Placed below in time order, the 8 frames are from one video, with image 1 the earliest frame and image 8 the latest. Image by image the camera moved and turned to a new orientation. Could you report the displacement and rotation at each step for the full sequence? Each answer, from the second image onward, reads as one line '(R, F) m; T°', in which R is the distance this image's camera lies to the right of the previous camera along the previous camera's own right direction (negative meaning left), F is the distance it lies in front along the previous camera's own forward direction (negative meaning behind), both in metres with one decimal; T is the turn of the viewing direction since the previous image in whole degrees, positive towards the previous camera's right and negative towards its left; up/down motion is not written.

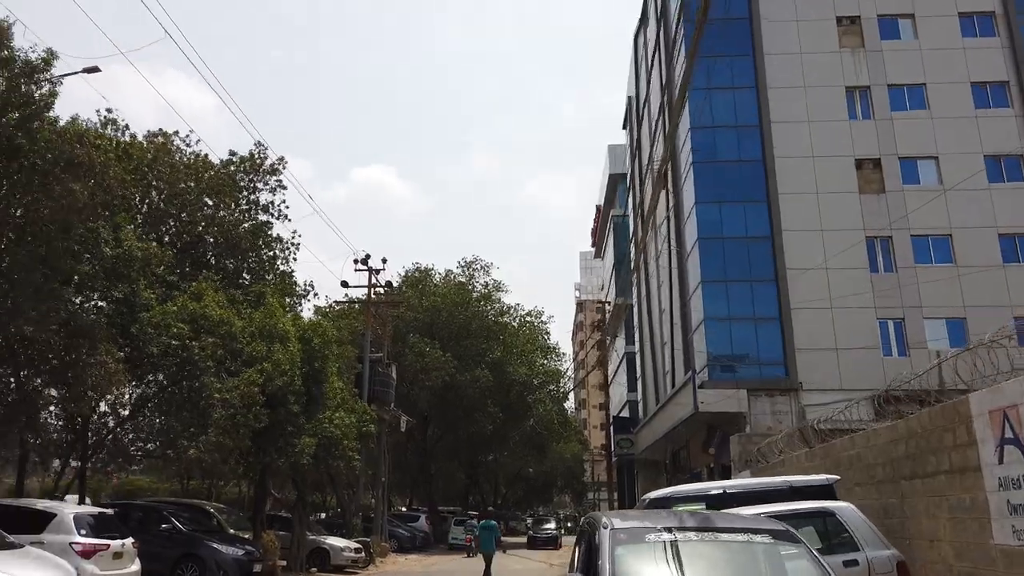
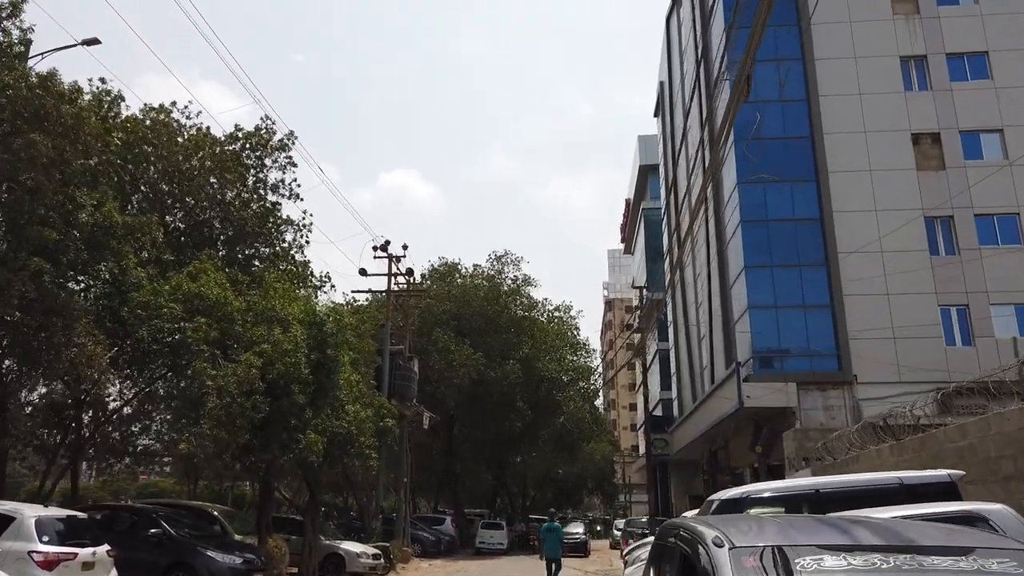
(-0.1, +1.8) m; -2°
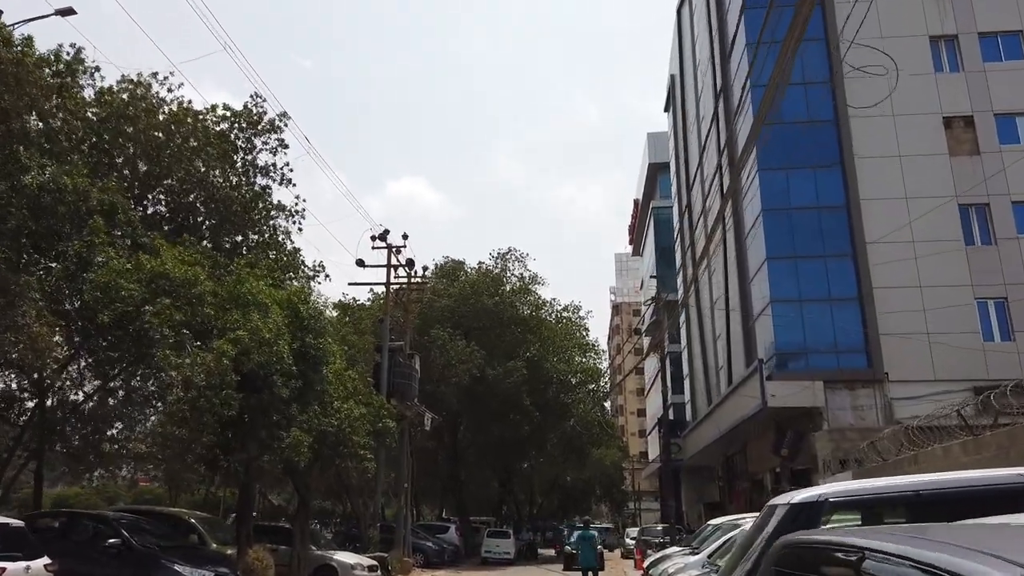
(0.0, +1.6) m; 0°
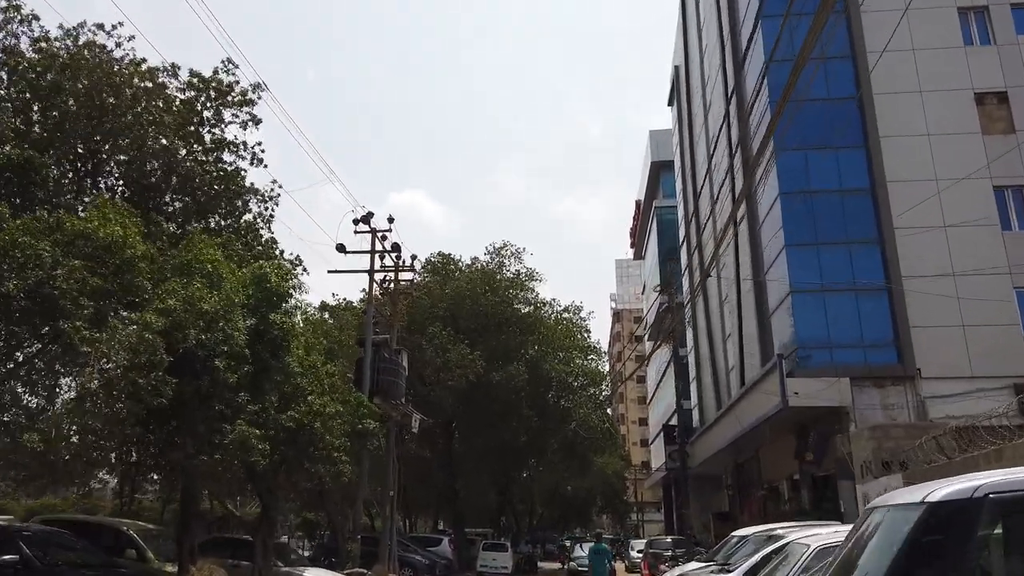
(+0.1, +2.1) m; 0°
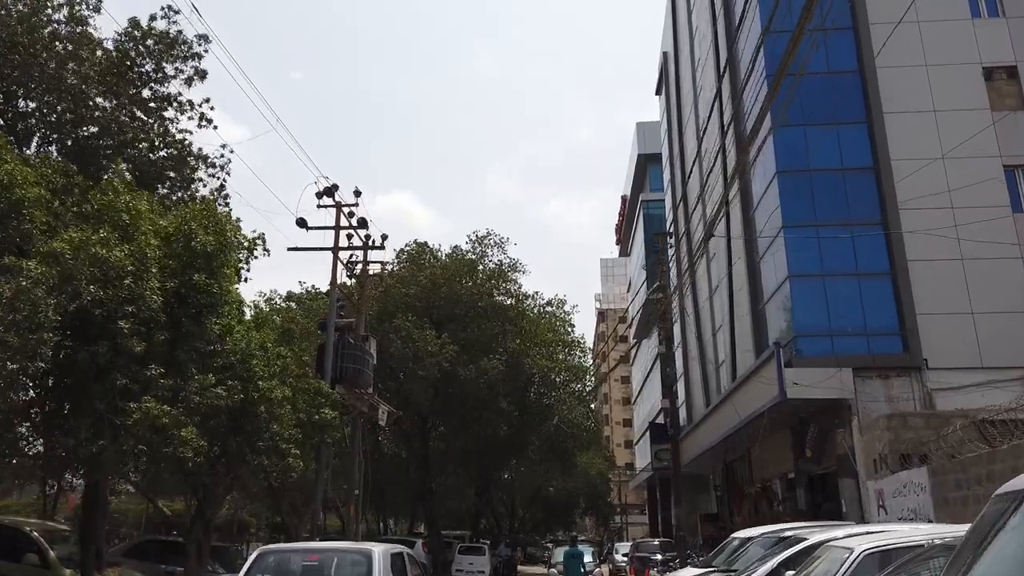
(+0.2, +1.7) m; +1°
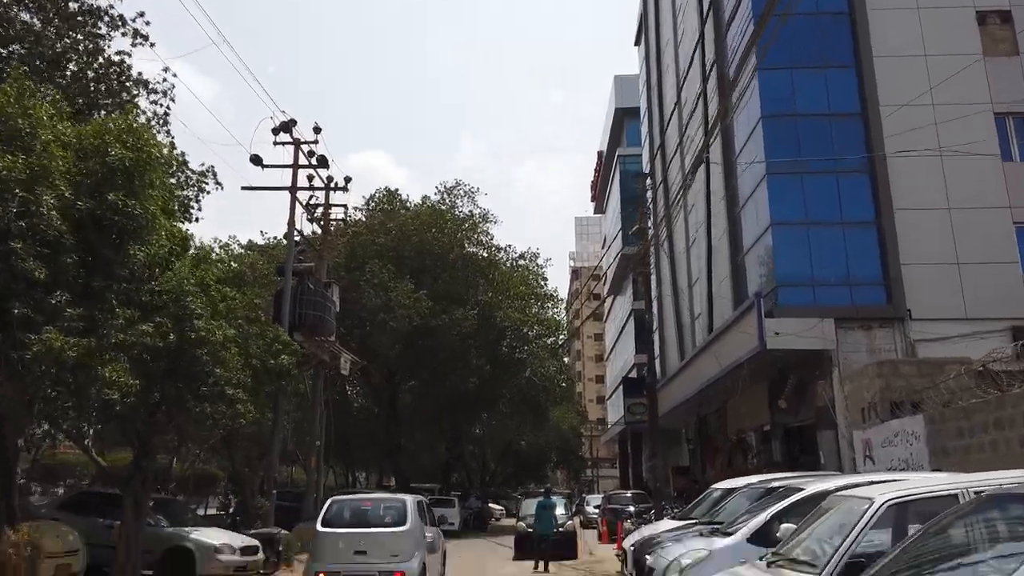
(+0.1, +1.0) m; +2°
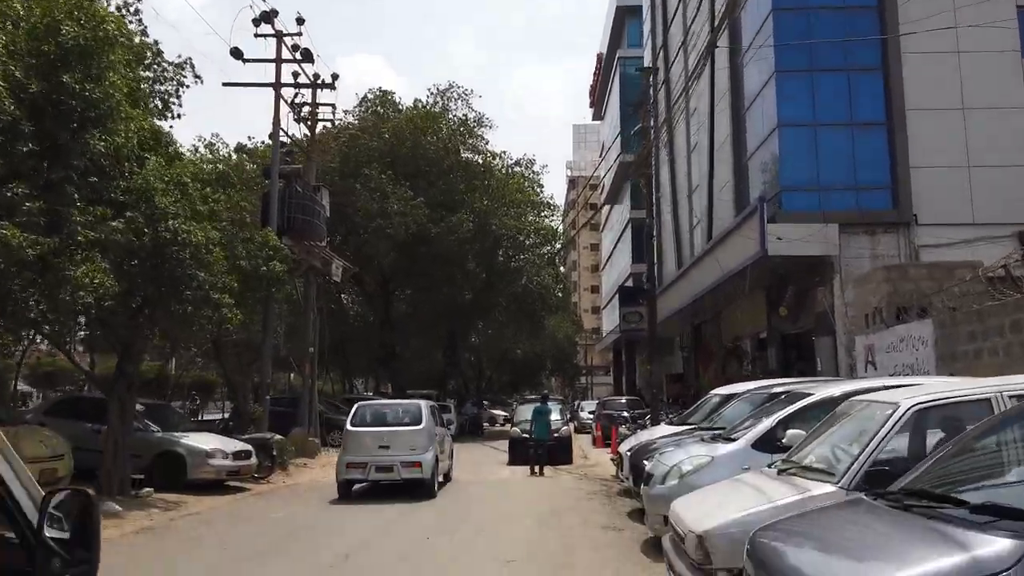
(0.0, +0.5) m; 0°
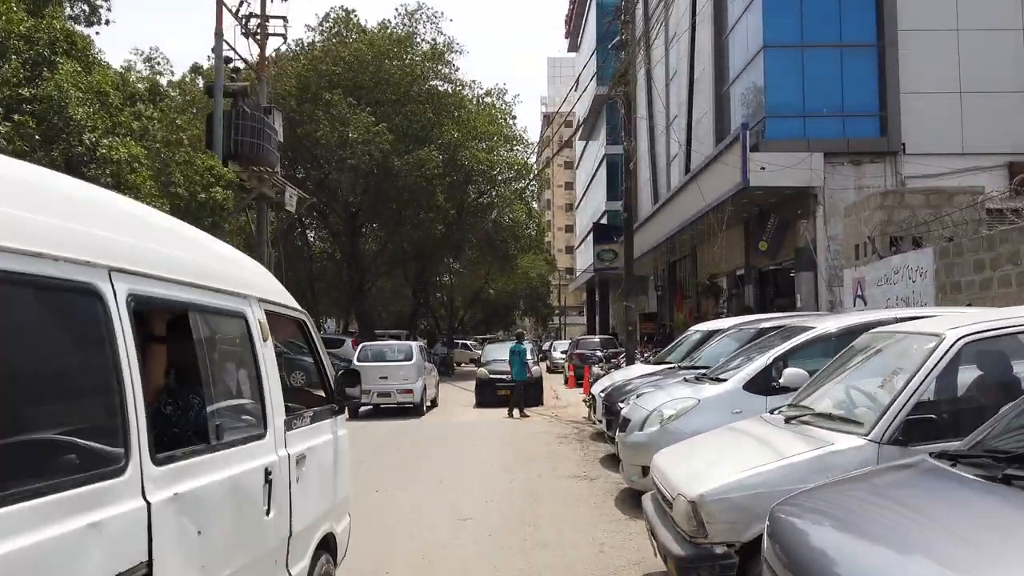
(+0.1, +1.0) m; +2°
